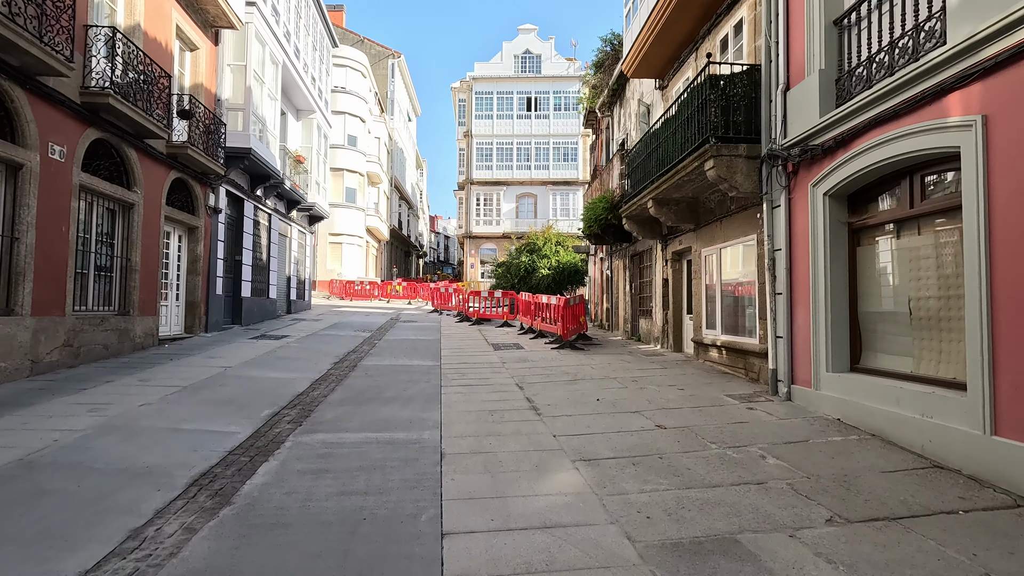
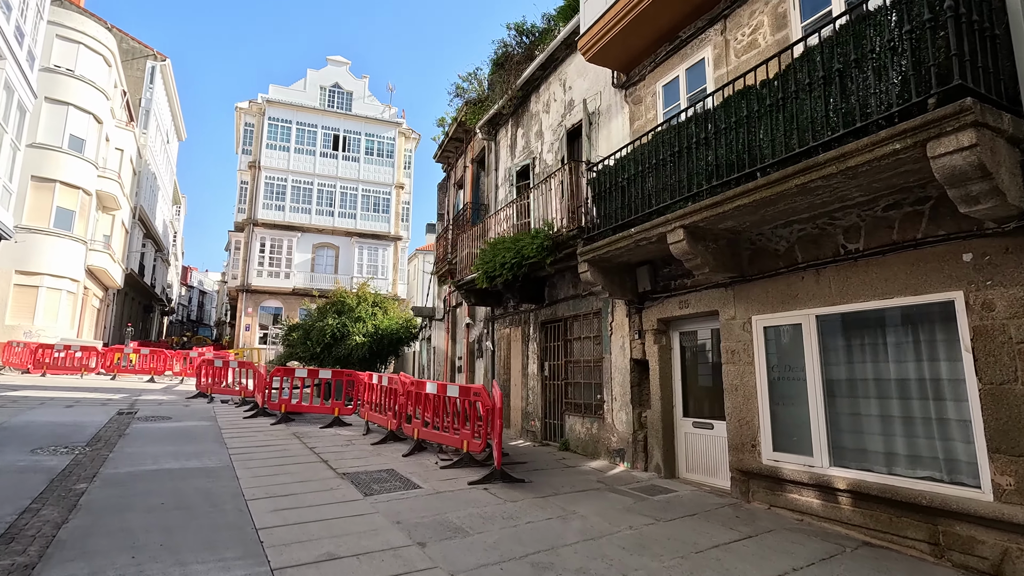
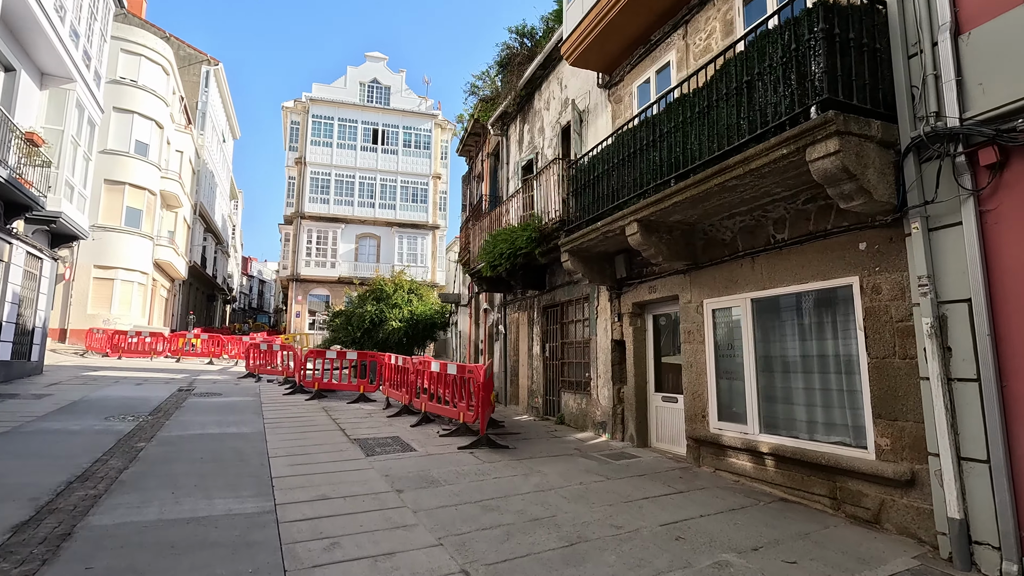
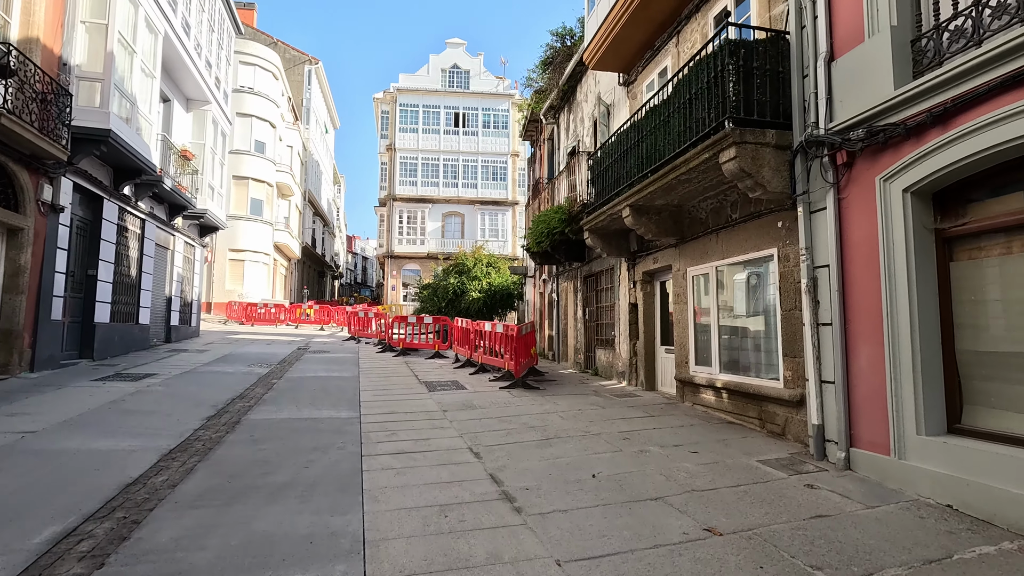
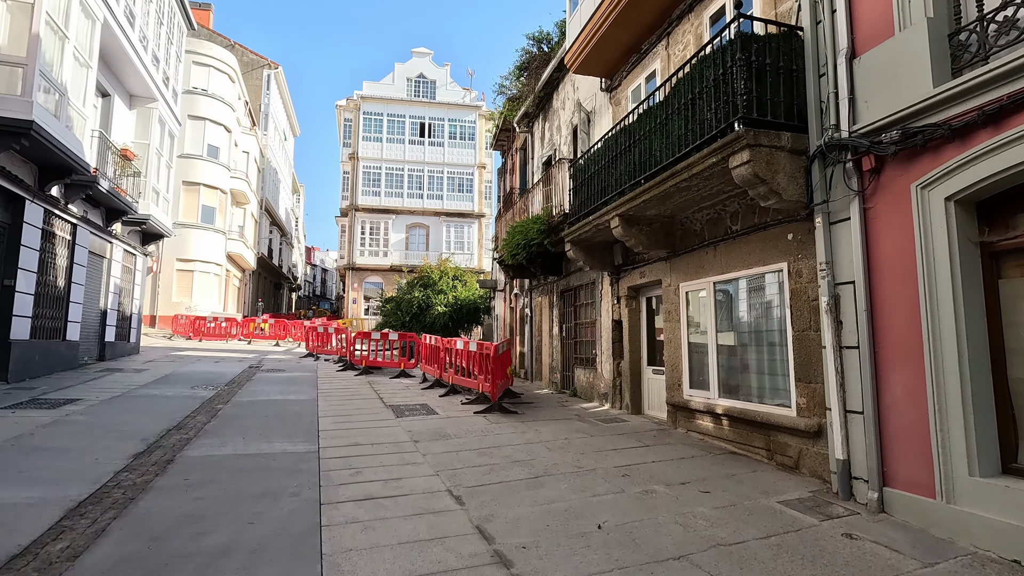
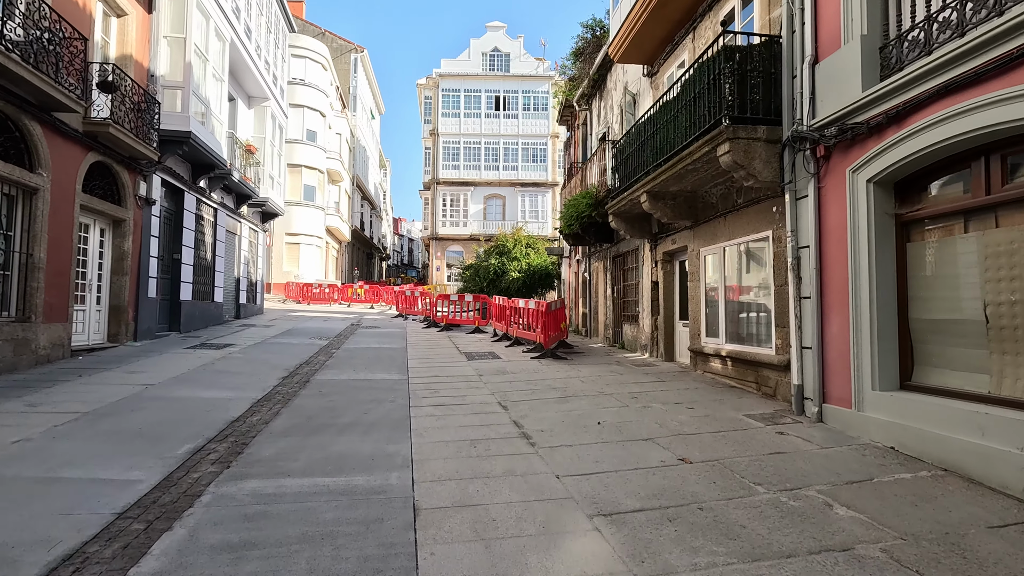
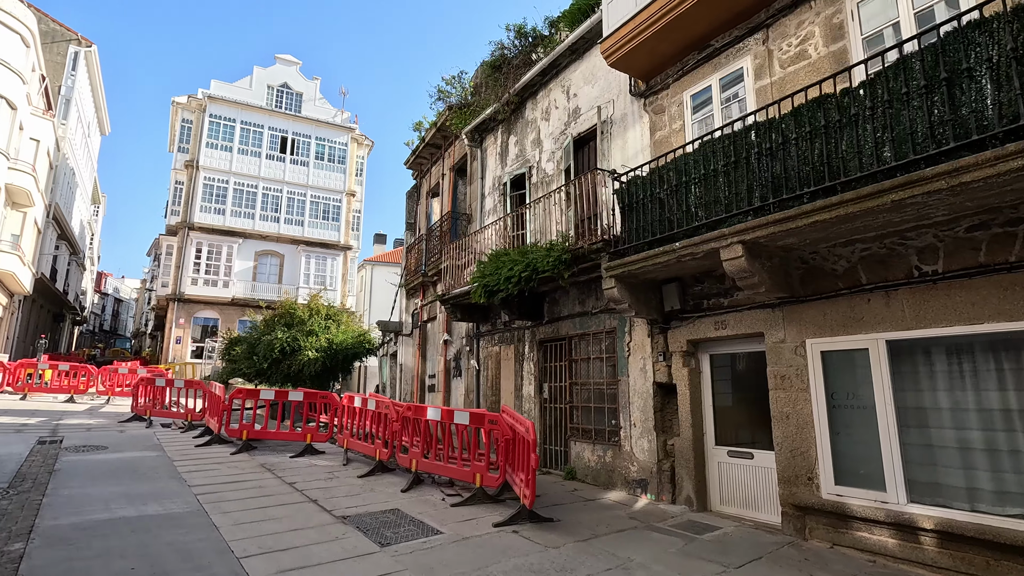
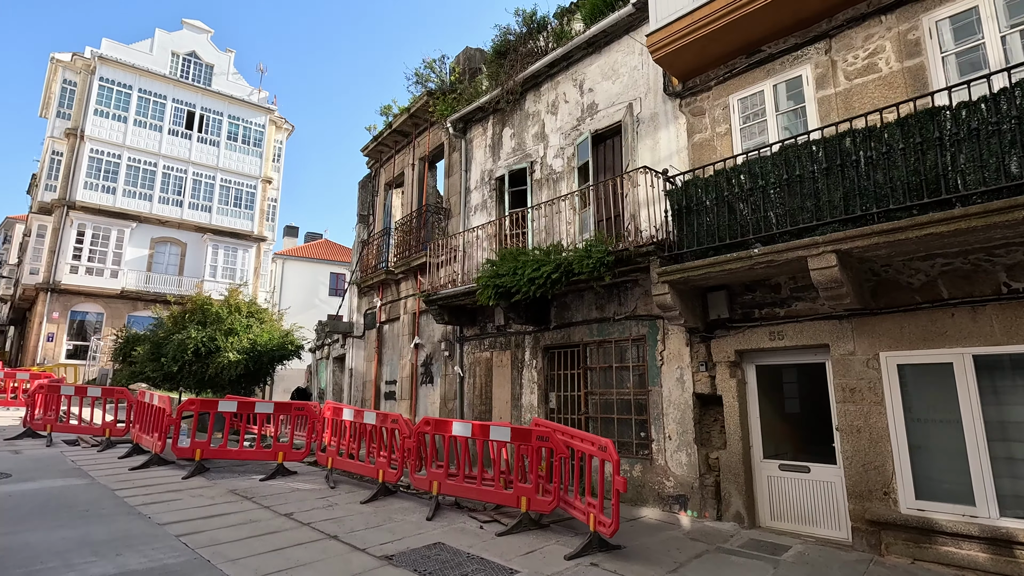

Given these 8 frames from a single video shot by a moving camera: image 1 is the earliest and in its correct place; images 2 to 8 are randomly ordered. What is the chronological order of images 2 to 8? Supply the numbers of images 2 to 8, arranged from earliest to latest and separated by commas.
6, 4, 5, 3, 2, 7, 8
